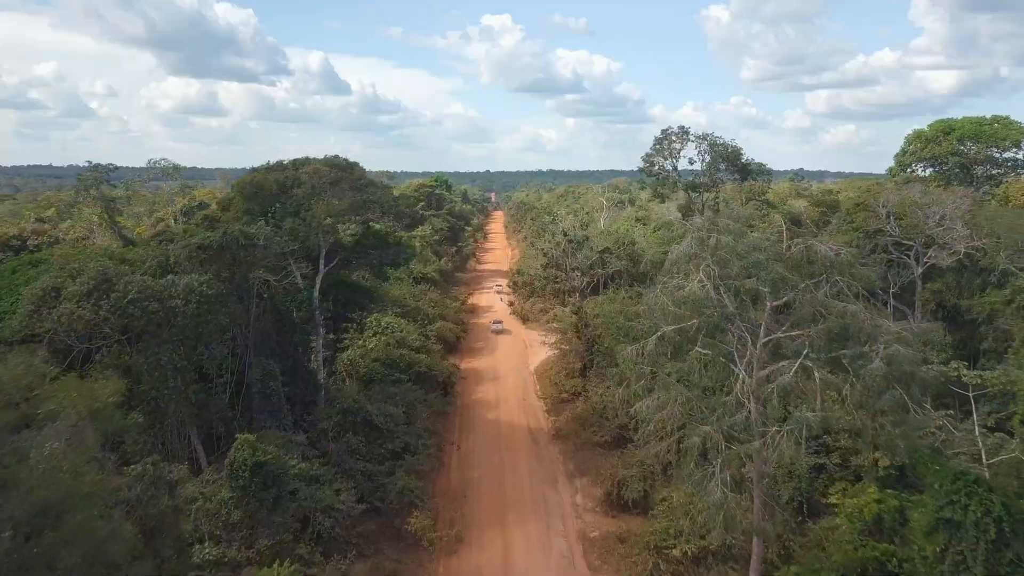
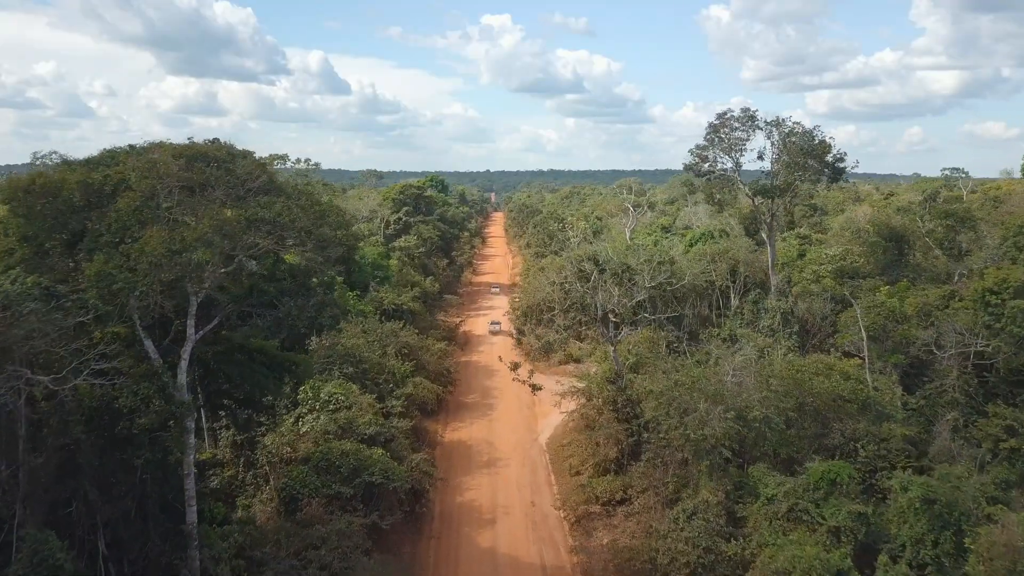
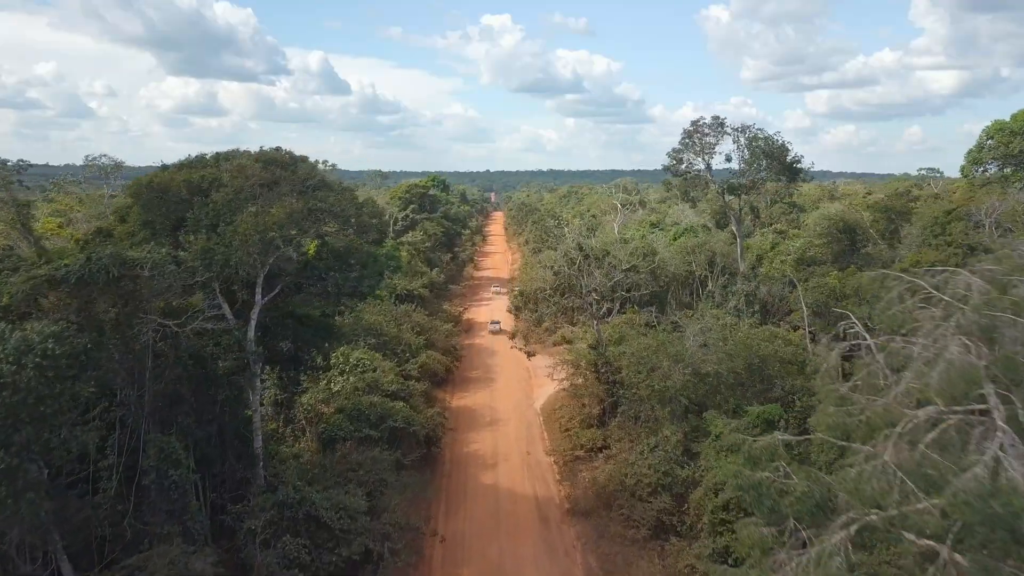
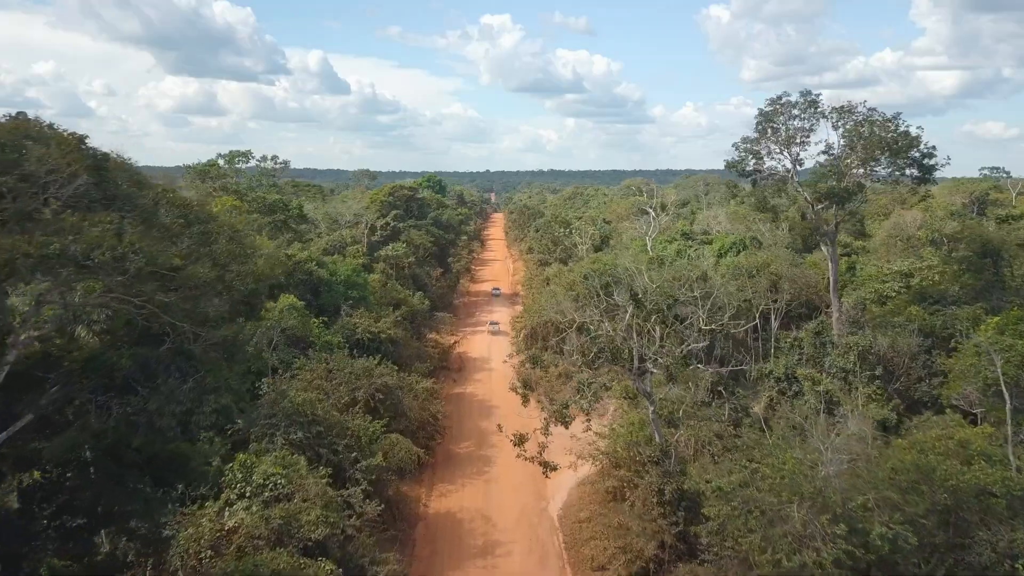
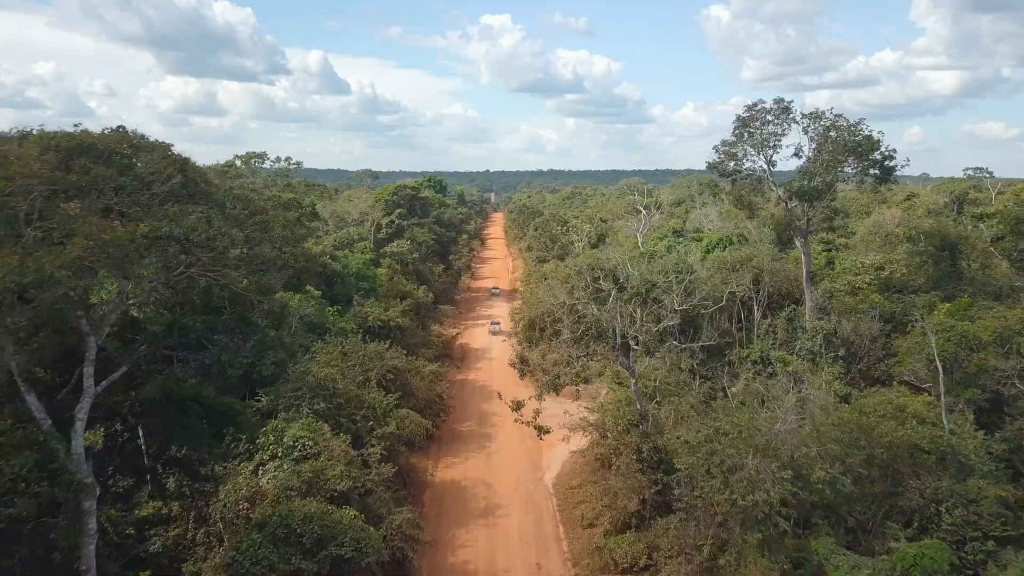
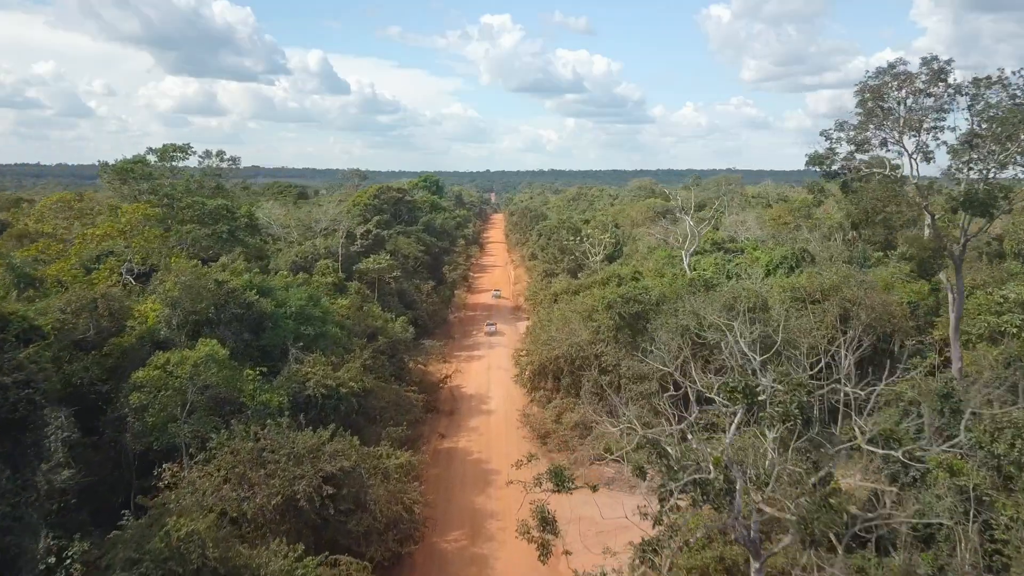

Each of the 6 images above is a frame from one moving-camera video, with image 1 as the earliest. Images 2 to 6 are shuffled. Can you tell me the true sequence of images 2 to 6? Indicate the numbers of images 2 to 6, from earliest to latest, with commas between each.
3, 2, 5, 4, 6
